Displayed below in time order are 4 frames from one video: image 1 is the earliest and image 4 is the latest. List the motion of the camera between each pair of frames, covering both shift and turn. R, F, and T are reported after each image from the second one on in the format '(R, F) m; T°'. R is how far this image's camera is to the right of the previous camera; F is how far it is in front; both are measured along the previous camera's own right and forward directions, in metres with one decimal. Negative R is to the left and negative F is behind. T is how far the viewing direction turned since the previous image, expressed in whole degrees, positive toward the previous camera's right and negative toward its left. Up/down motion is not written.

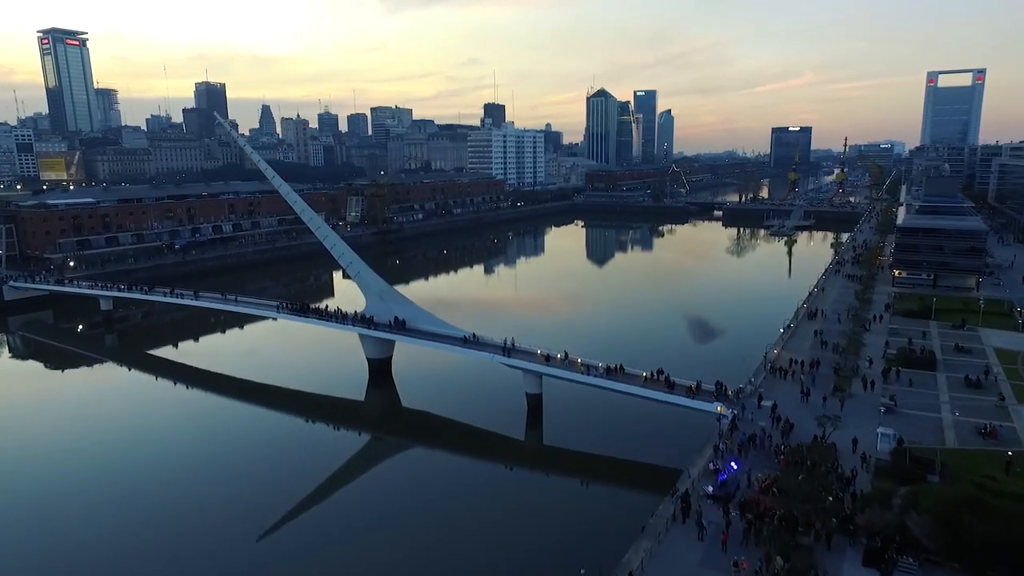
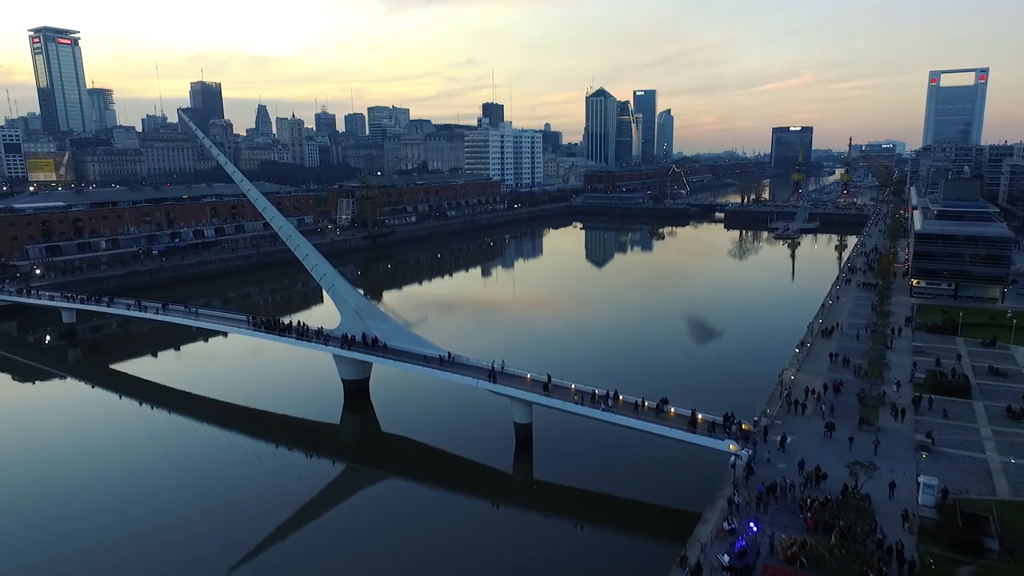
(+0.3, +1.5) m; 0°
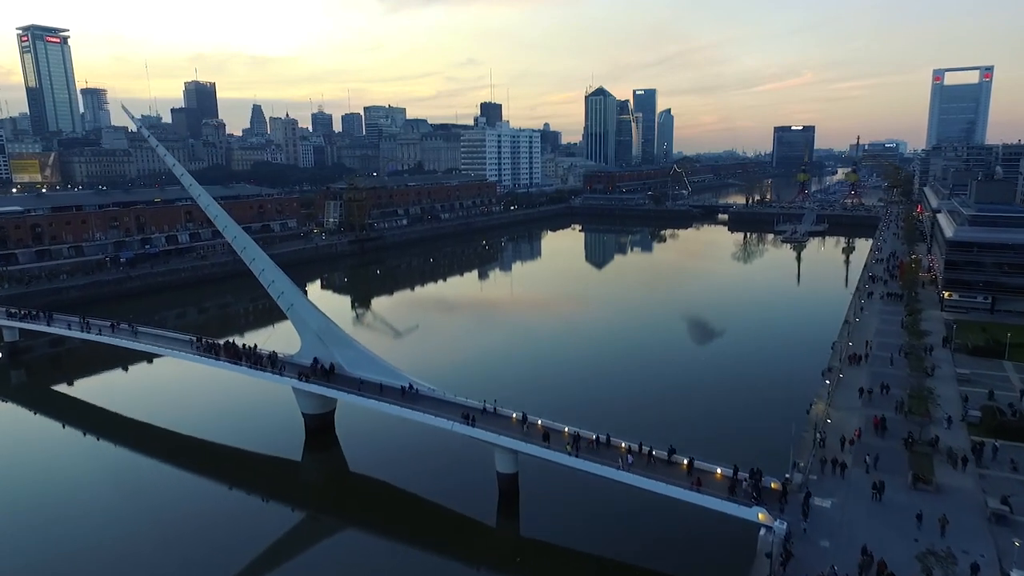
(+0.3, +2.1) m; 0°
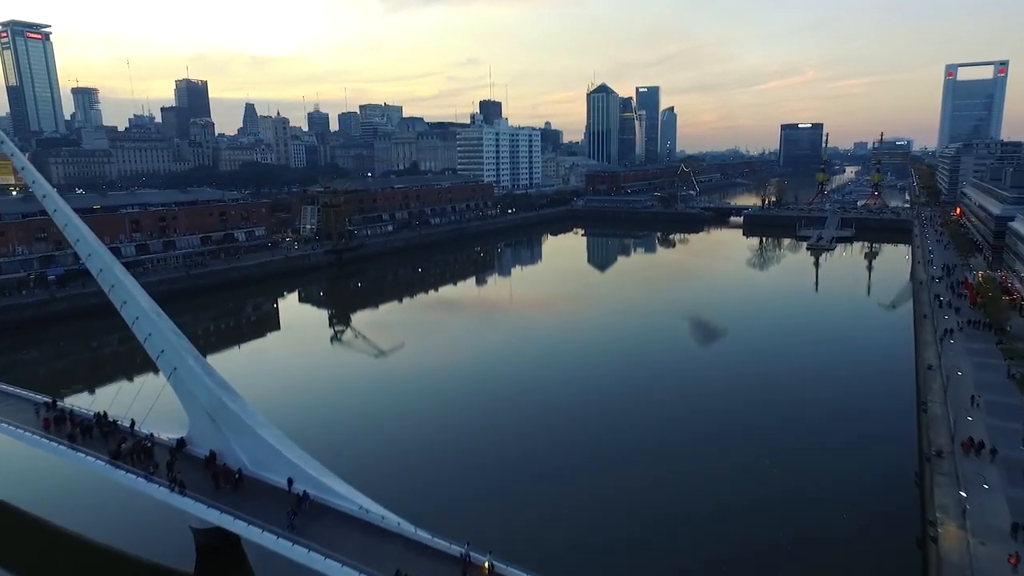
(+0.4, +4.3) m; 0°
